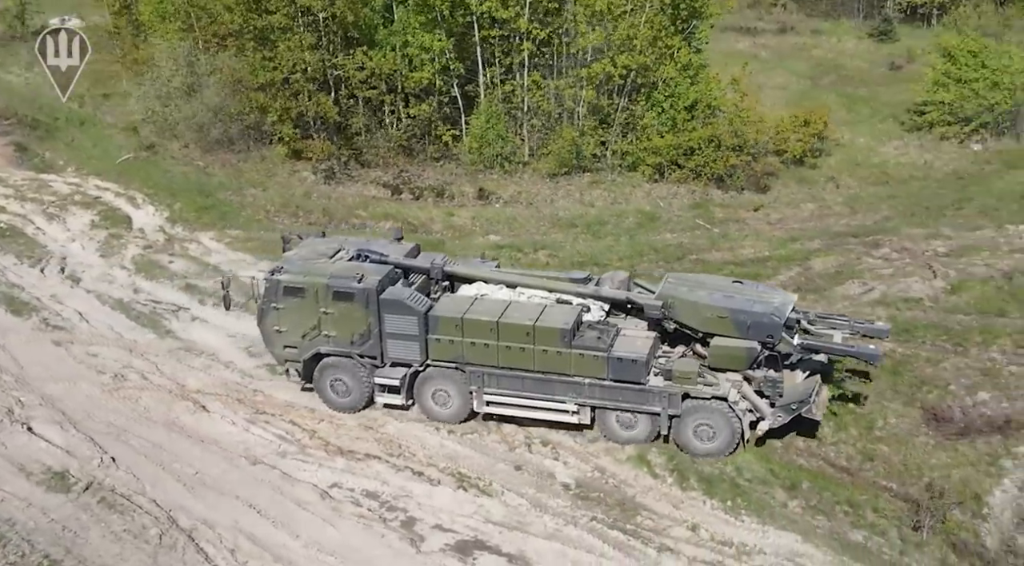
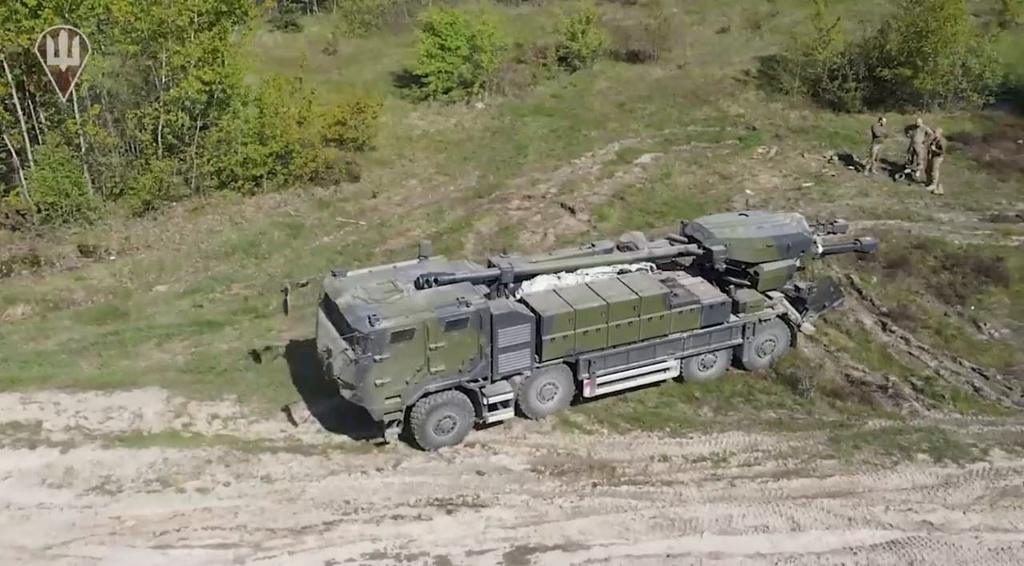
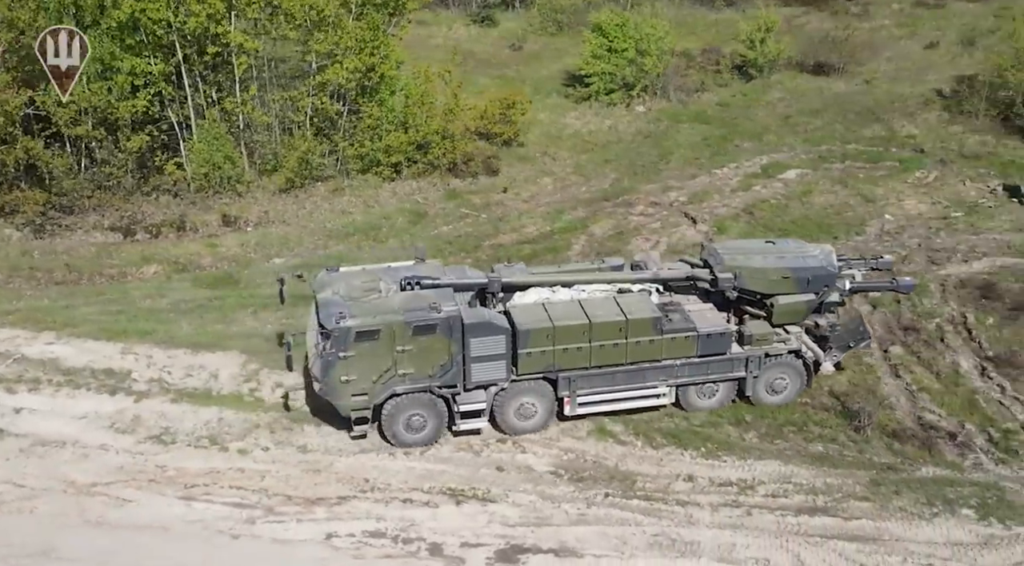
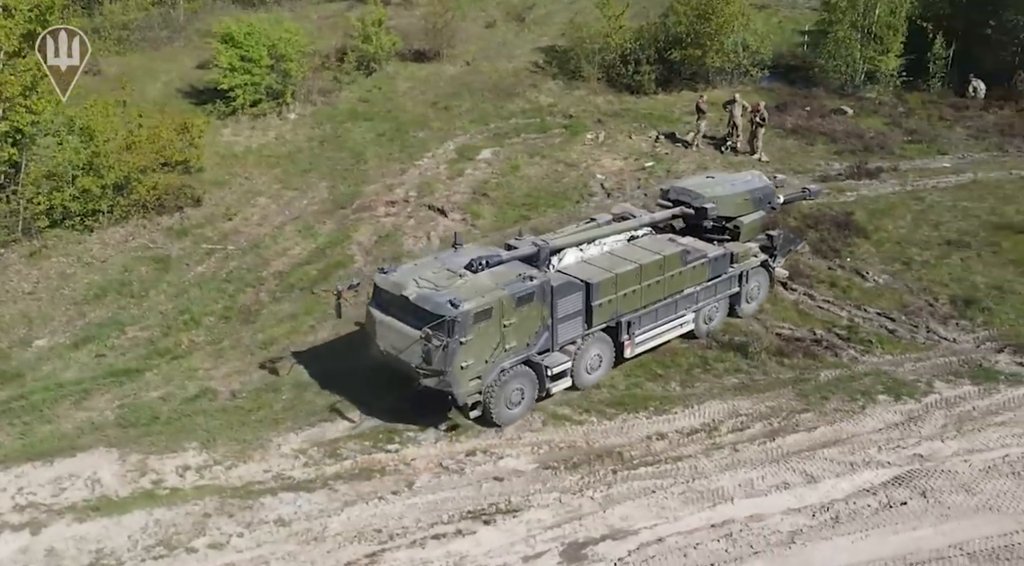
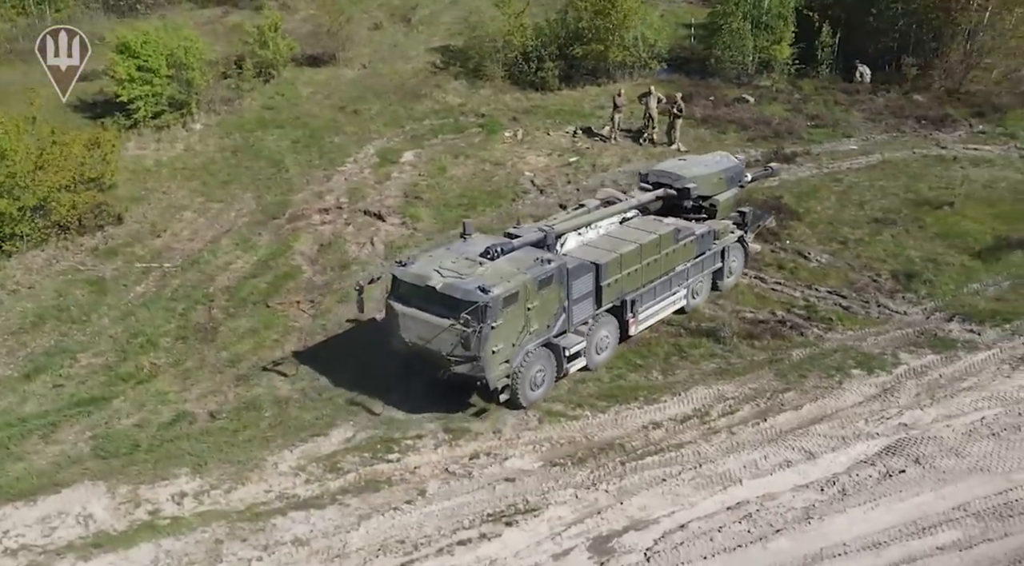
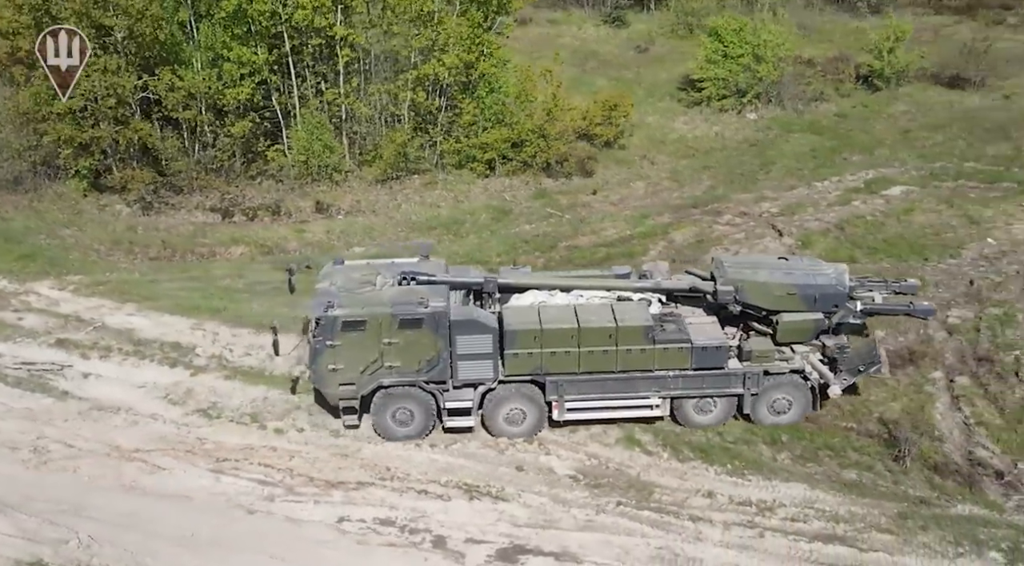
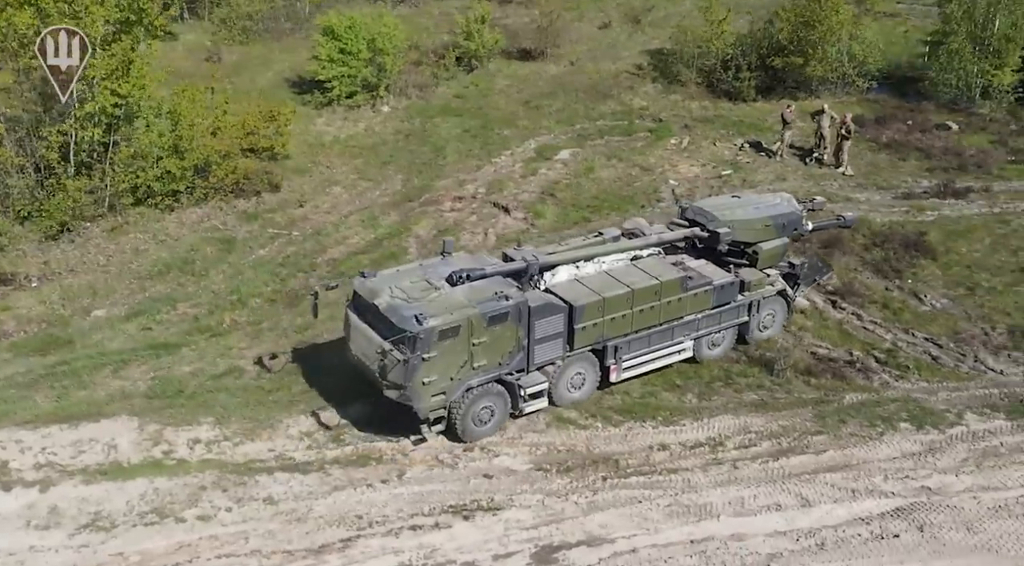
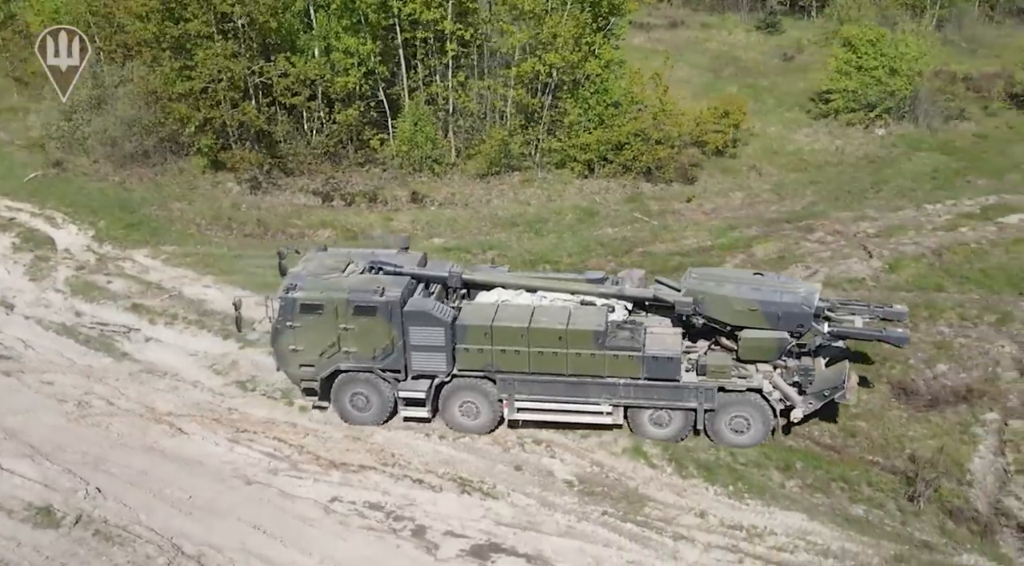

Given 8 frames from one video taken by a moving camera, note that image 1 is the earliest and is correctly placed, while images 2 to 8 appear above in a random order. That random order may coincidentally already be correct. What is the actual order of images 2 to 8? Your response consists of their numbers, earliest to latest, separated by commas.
8, 6, 3, 2, 7, 4, 5
